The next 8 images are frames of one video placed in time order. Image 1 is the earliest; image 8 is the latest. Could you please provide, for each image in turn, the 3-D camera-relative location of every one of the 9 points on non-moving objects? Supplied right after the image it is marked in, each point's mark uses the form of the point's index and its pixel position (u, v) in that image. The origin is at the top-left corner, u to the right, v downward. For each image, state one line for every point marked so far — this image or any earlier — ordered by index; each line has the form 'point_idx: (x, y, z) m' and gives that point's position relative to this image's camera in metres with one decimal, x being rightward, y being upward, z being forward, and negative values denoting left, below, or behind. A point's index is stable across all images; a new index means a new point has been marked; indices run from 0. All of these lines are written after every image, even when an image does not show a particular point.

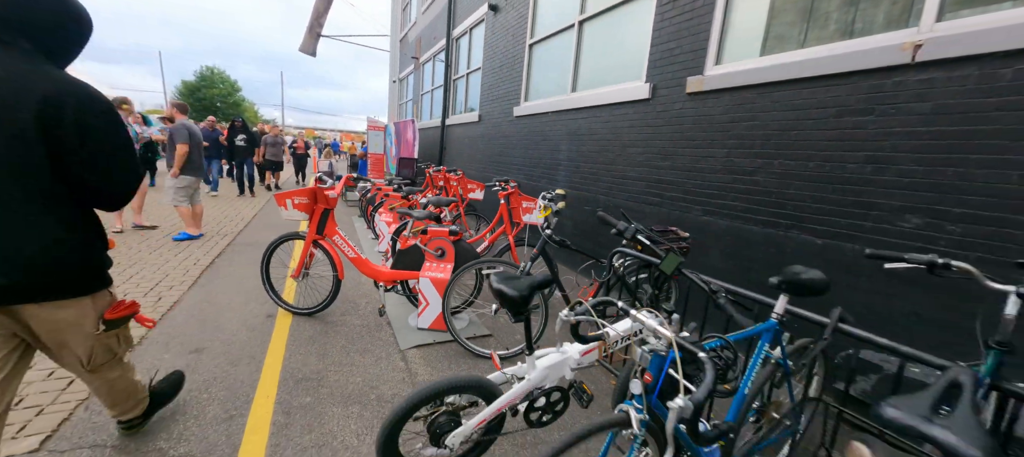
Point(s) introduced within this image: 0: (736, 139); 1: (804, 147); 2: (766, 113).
0: (+1.8, +0.8, +3.3) m
1: (+2.1, +0.6, +2.9) m
2: (+2.0, +0.9, +3.1) m
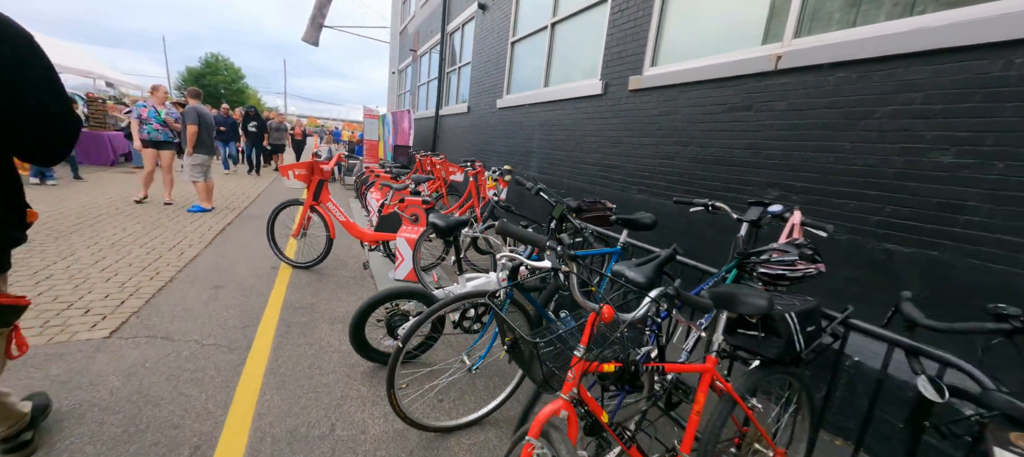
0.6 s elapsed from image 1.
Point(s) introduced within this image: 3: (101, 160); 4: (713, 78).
0: (+1.5, +1.0, +4.0) m
1: (+1.7, +0.8, +3.5) m
2: (+1.6, +1.2, +3.8) m
3: (-9.6, +1.6, +9.2) m
4: (+1.7, +1.3, +3.5) m
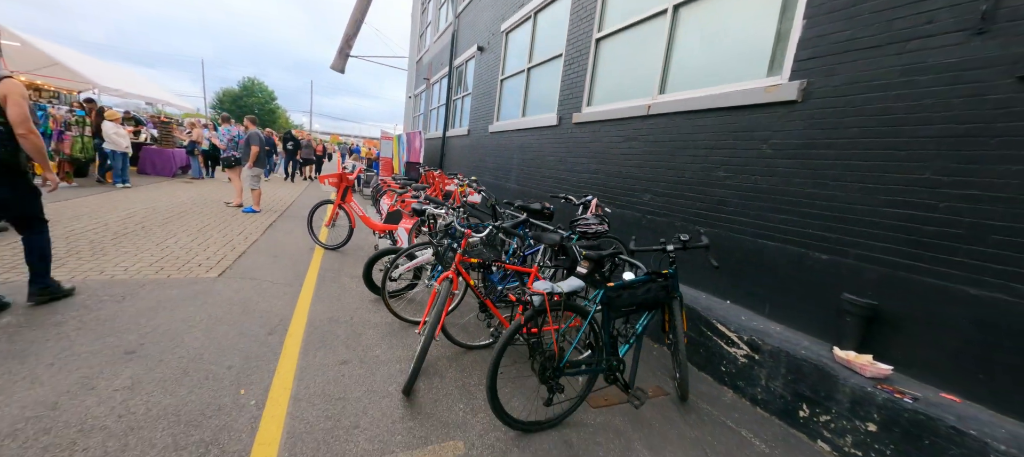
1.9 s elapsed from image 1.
0: (+1.1, +1.1, +5.5) m
1: (+1.3, +0.9, +5.0) m
2: (+1.2, +1.2, +5.3) m
3: (-9.8, +1.6, +11.2) m
4: (+1.3, +1.4, +5.0) m
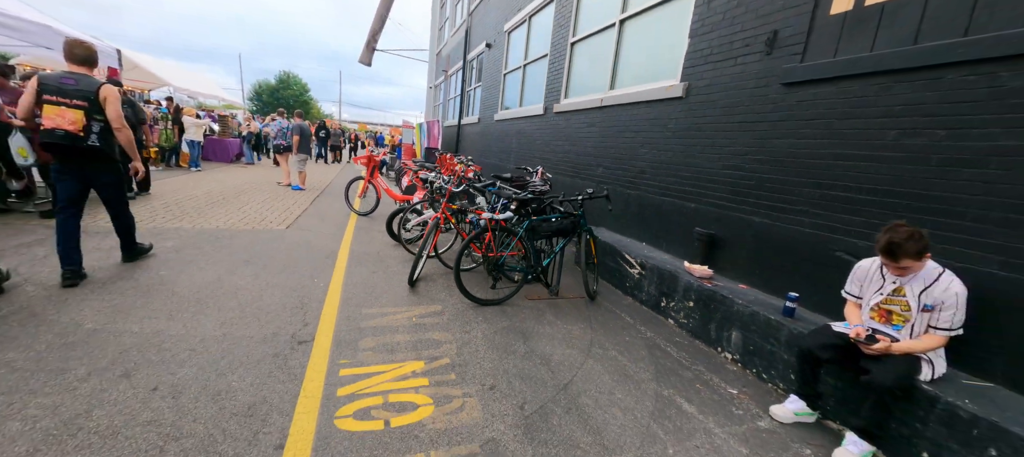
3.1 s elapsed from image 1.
0: (+0.9, +1.6, +6.8) m
1: (+1.1, +1.4, +6.4) m
2: (+1.0, +1.7, +6.6) m
3: (-9.5, +2.3, +13.2) m
4: (+1.1, +1.9, +6.3) m
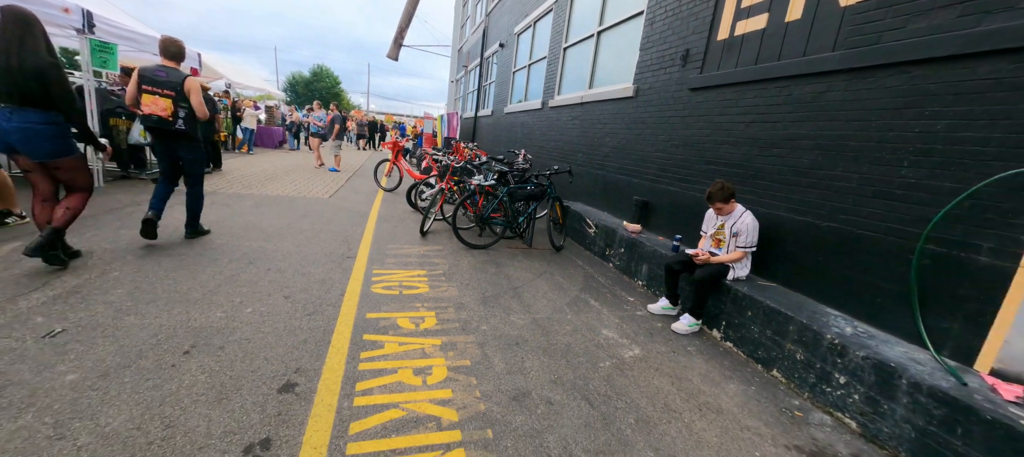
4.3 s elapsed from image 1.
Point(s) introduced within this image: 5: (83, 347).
0: (+0.9, +2.1, +8.1) m
1: (+1.0, +1.9, +7.7) m
2: (+1.0, +2.2, +7.9) m
3: (-9.2, +3.2, +15.0) m
4: (+1.1, +2.4, +7.6) m
5: (-2.5, -0.7, +2.3) m
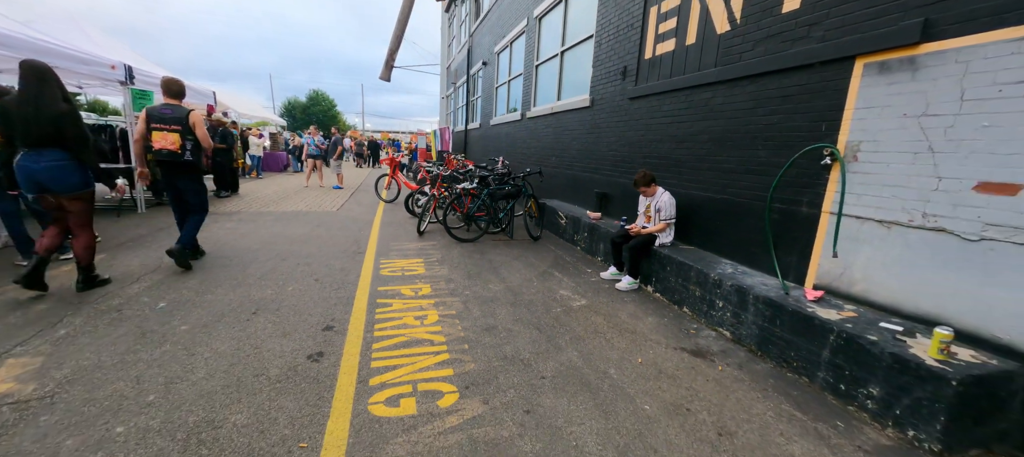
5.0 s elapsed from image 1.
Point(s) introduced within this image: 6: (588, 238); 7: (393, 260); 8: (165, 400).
0: (+0.5, +2.2, +9.2) m
1: (+0.6, +2.0, +8.7) m
2: (+0.6, +2.3, +9.0) m
3: (-9.6, +2.5, +16.1) m
4: (+0.6, +2.5, +8.7) m
5: (-2.7, -0.7, +3.3) m
6: (+1.1, -0.1, +5.8) m
7: (-1.5, -0.4, +5.0) m
8: (-1.9, -1.0, +2.2) m
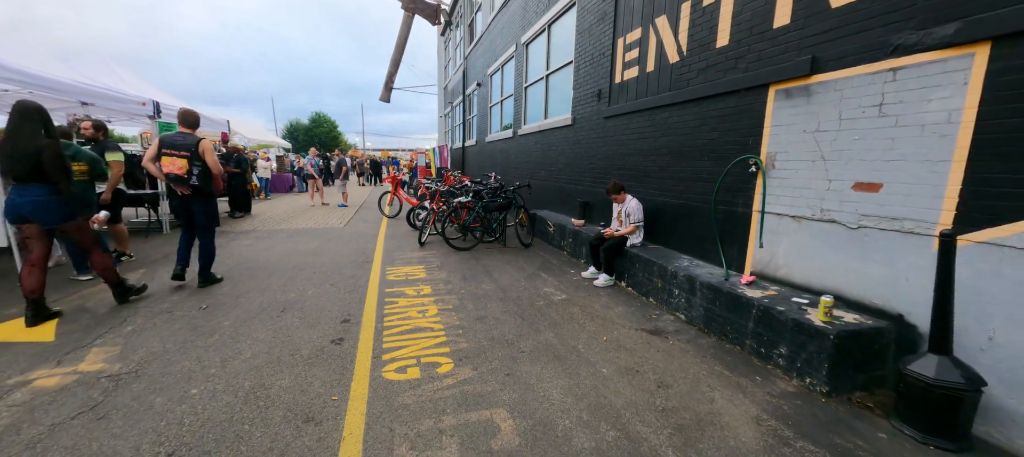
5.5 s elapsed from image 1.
0: (+0.3, +1.9, +9.9) m
1: (+0.5, +1.8, +9.4) m
2: (+0.4, +2.1, +9.7) m
3: (-9.8, +1.7, +16.9) m
4: (+0.4, +2.3, +9.4) m
5: (-2.8, -0.8, +3.9) m
6: (+1.0, -0.2, +6.4) m
7: (-1.6, -0.5, +5.6) m
8: (-2.1, -1.0, +2.8) m
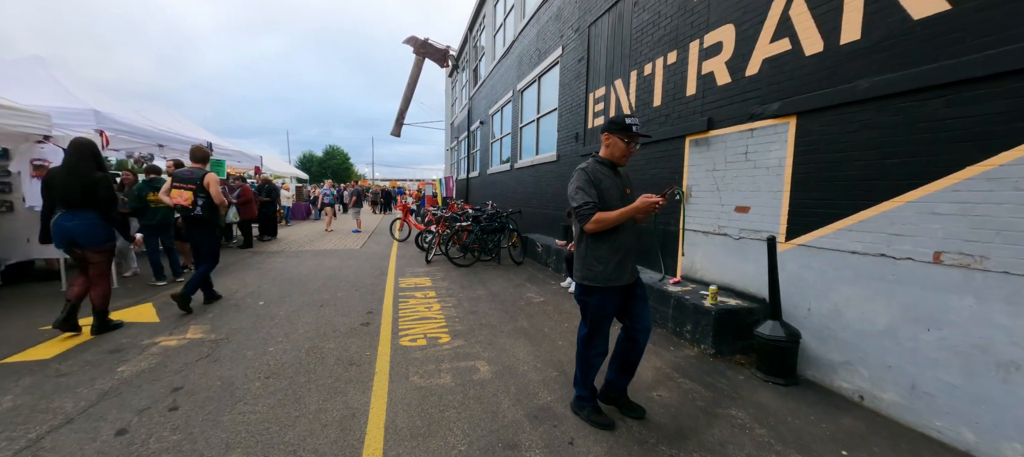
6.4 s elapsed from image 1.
0: (+0.2, +1.3, +11.2) m
1: (+0.4, +1.2, +10.7) m
2: (+0.3, +1.5, +11.0) m
3: (-9.8, +0.5, +18.3) m
4: (+0.3, +1.7, +10.8) m
5: (-3.0, -1.0, +5.1) m
6: (+0.8, -0.6, +7.6) m
7: (-1.8, -0.8, +6.8) m
8: (-2.3, -1.1, +4.0) m
